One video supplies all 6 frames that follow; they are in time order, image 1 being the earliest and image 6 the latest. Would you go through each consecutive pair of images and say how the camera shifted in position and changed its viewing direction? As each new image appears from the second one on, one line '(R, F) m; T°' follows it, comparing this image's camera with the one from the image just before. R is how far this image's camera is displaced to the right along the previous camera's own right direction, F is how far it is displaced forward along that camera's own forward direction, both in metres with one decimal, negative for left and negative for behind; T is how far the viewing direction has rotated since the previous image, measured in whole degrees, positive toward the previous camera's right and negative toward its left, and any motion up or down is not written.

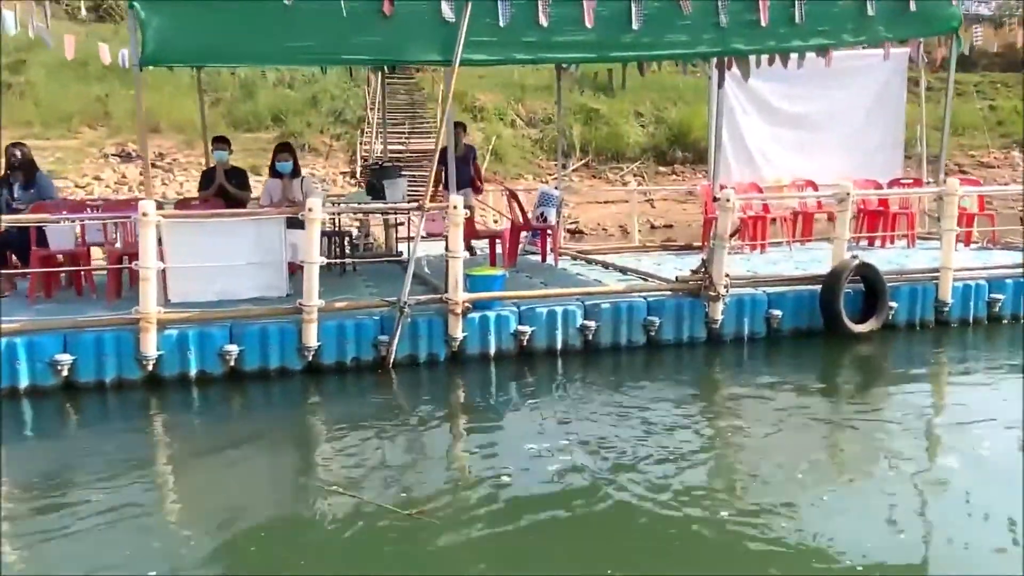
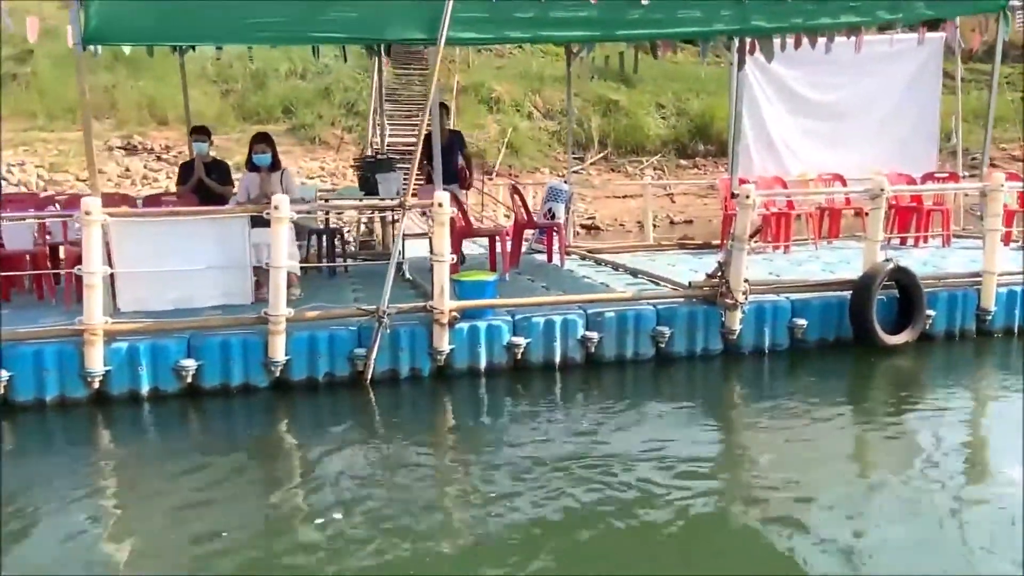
(+0.2, +0.8) m; -1°
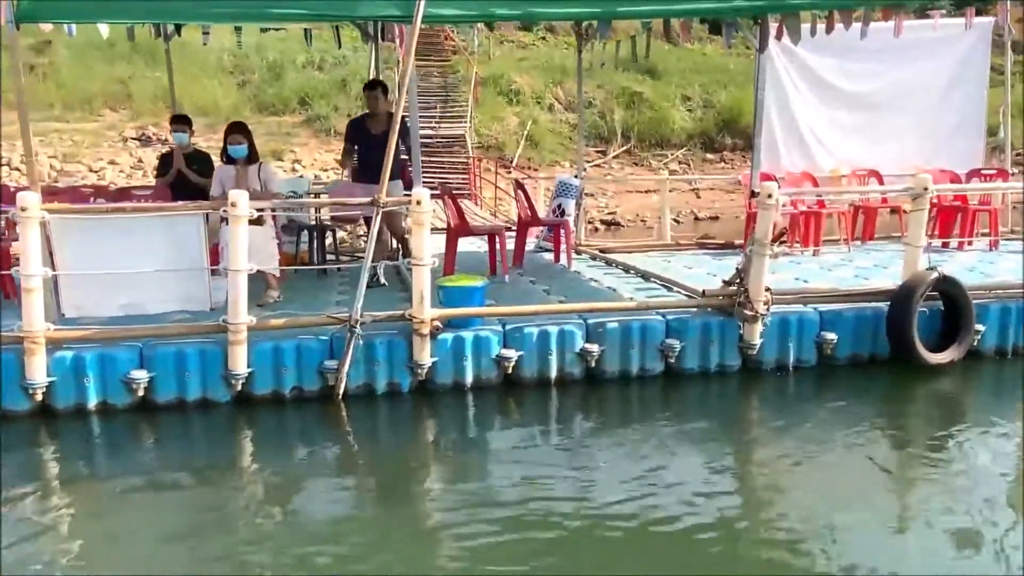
(+0.3, +0.8) m; -2°
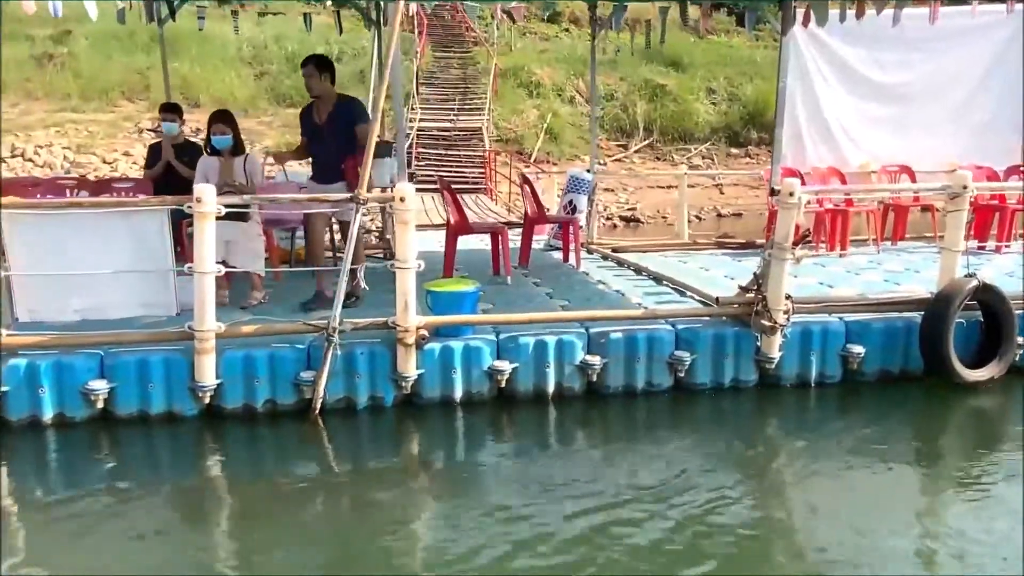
(+0.2, +0.6) m; -2°
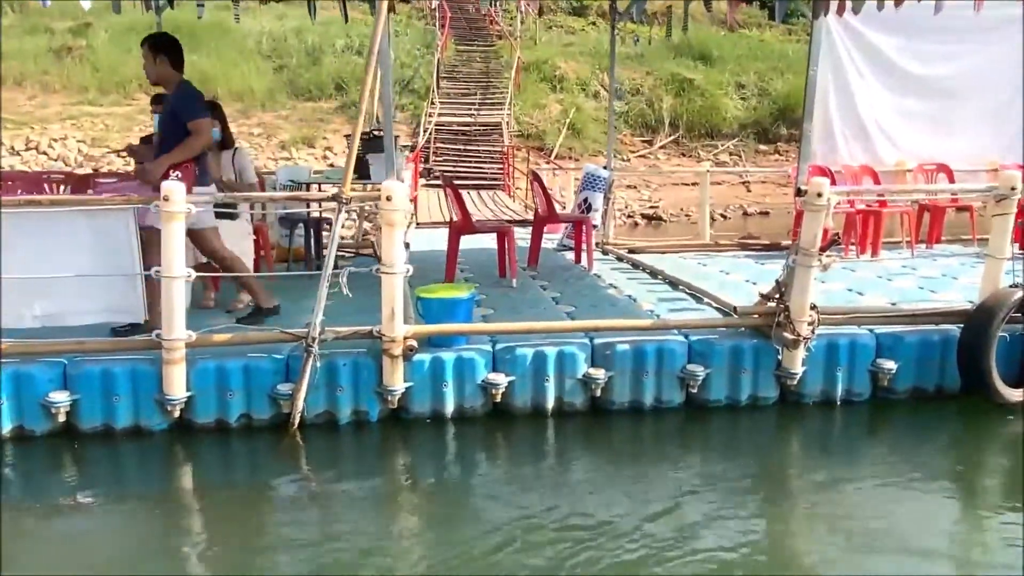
(+0.2, +0.5) m; -2°
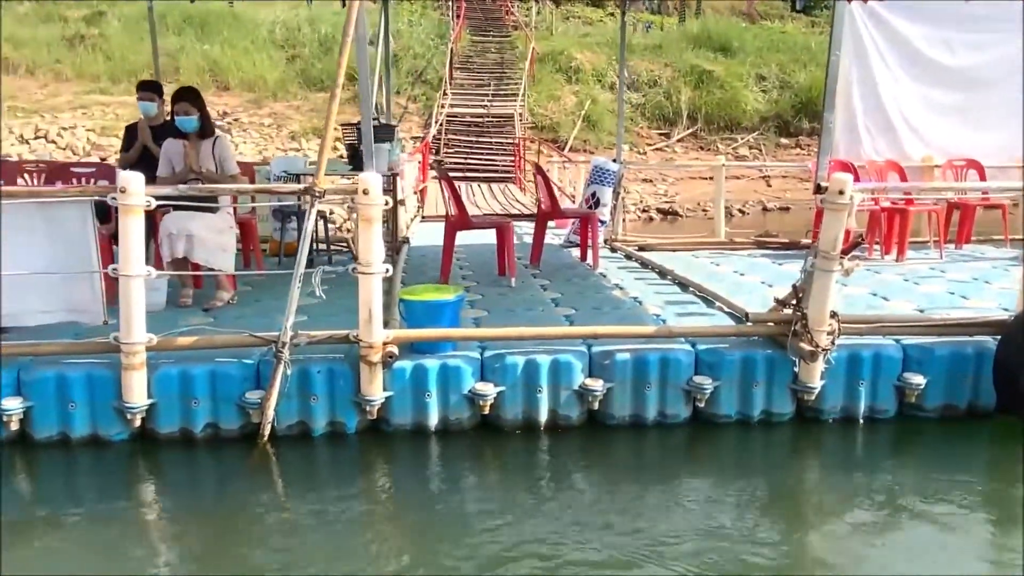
(+0.1, +0.5) m; -1°
